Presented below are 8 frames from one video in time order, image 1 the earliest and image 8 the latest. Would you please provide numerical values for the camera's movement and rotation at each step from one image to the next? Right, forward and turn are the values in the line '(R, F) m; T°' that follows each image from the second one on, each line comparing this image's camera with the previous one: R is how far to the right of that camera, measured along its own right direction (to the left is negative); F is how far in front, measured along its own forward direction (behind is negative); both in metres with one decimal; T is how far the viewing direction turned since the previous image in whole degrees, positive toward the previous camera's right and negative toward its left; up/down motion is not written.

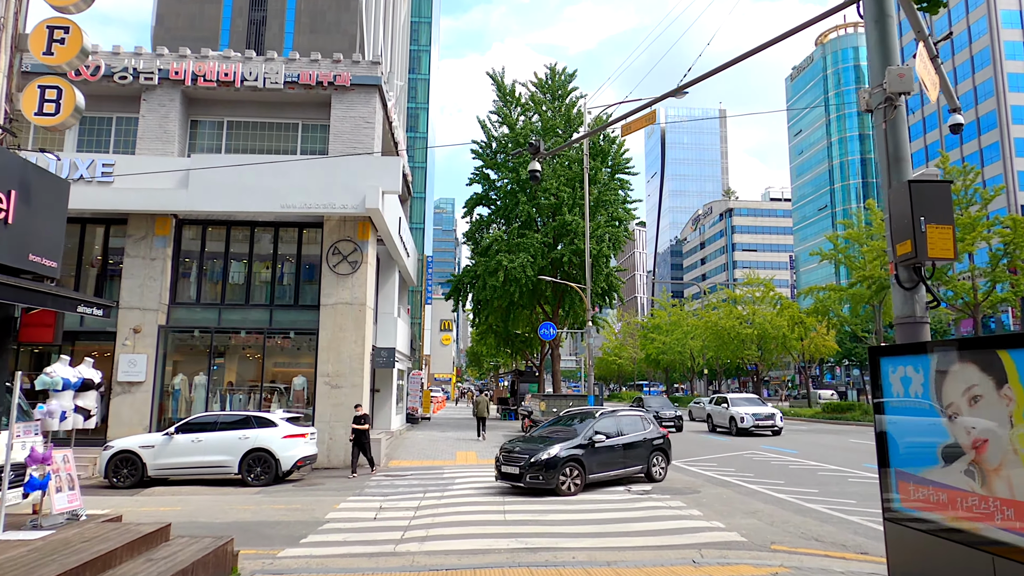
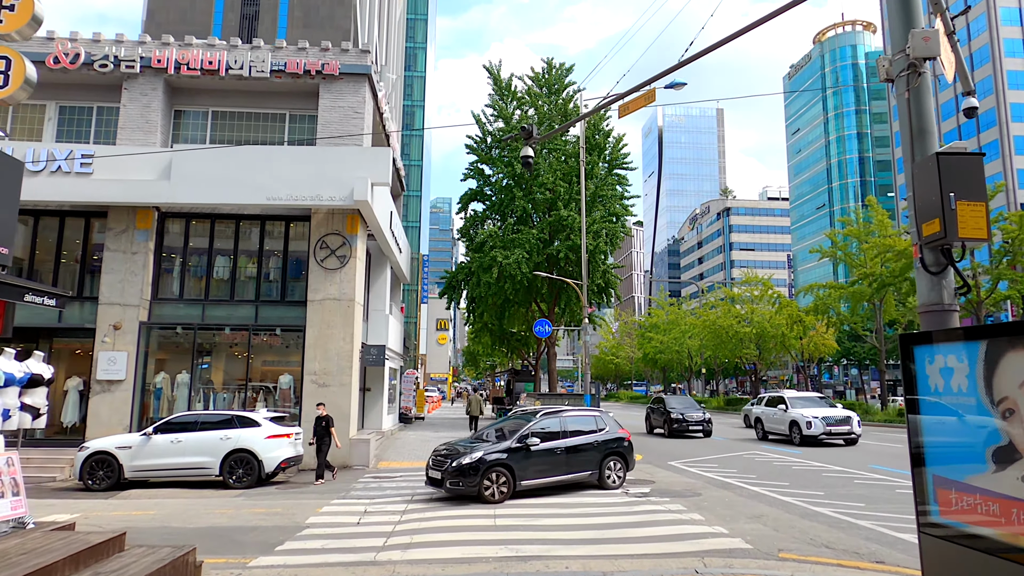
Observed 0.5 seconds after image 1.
(+0.1, +0.6) m; 0°
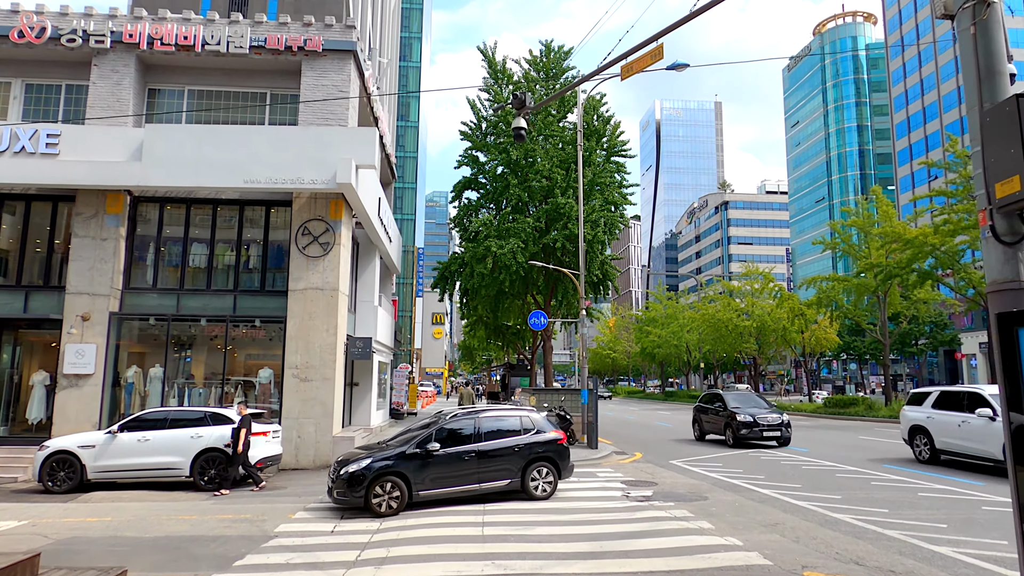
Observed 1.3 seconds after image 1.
(+0.1, +1.0) m; 0°
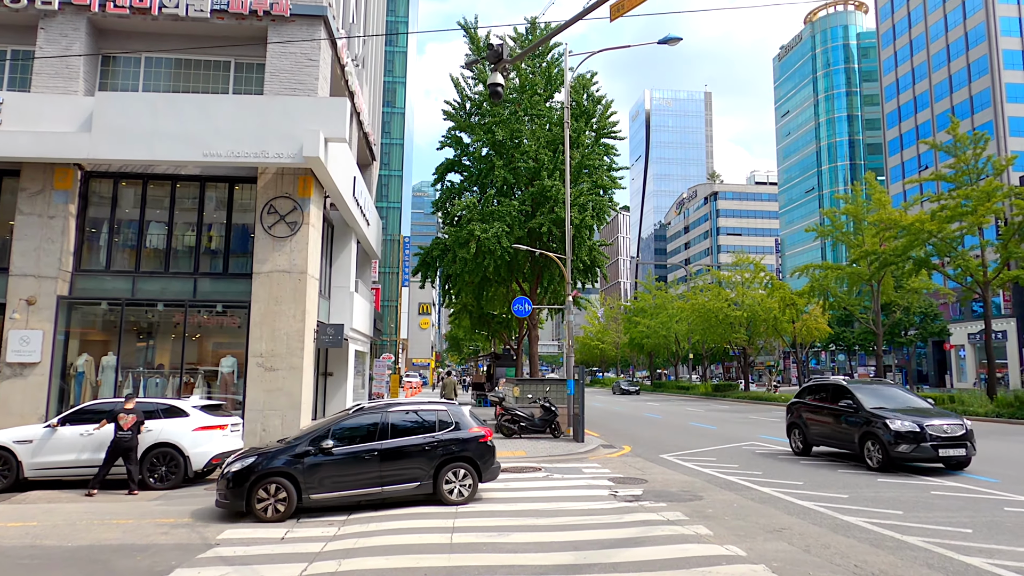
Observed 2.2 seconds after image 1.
(+0.2, +1.1) m; +1°
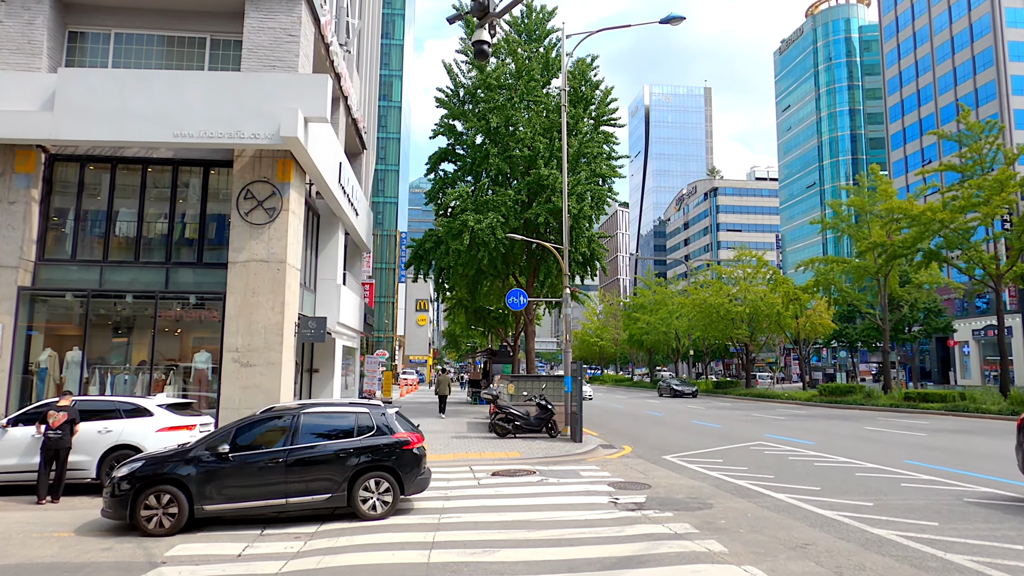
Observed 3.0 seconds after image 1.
(+0.1, +1.0) m; 0°
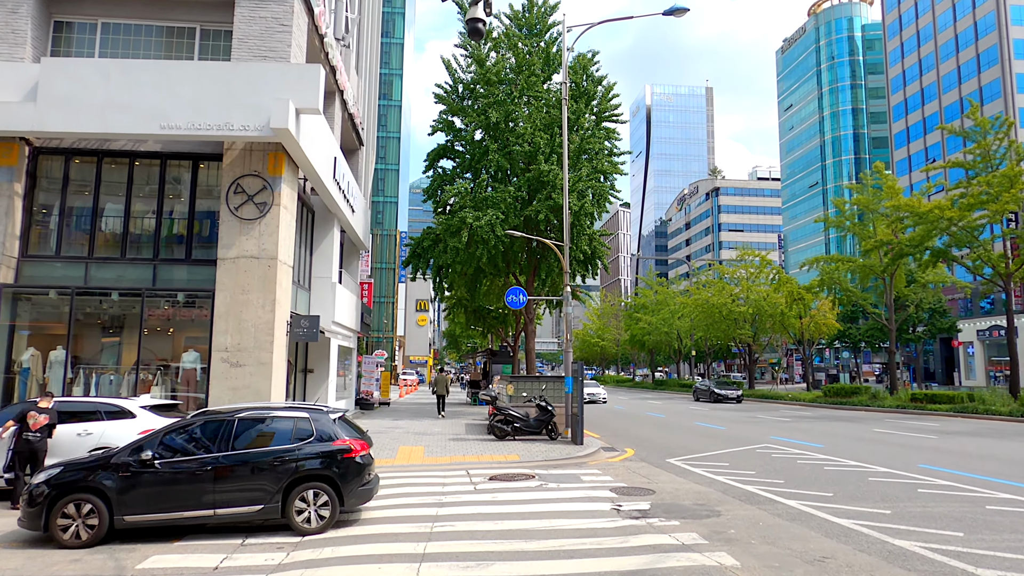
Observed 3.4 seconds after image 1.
(+0.1, +0.5) m; 0°
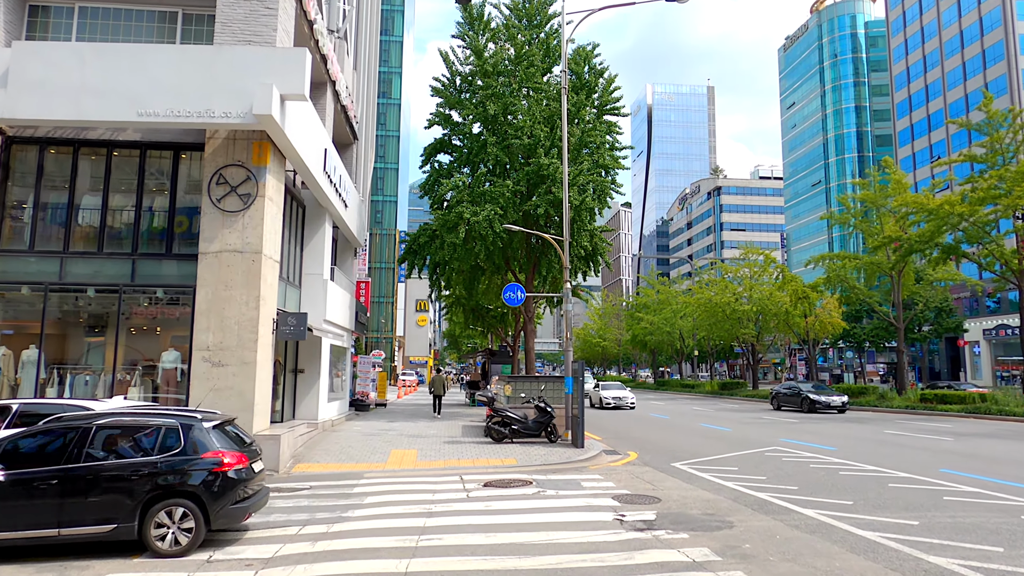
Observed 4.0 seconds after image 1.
(+0.1, +0.7) m; 0°
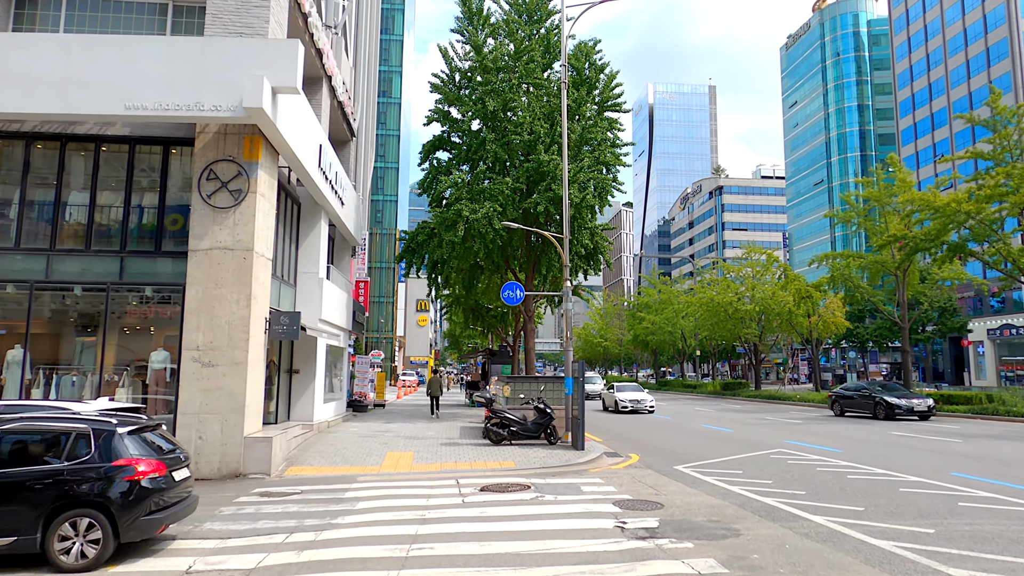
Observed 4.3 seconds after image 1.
(+0.1, +0.4) m; 0°
